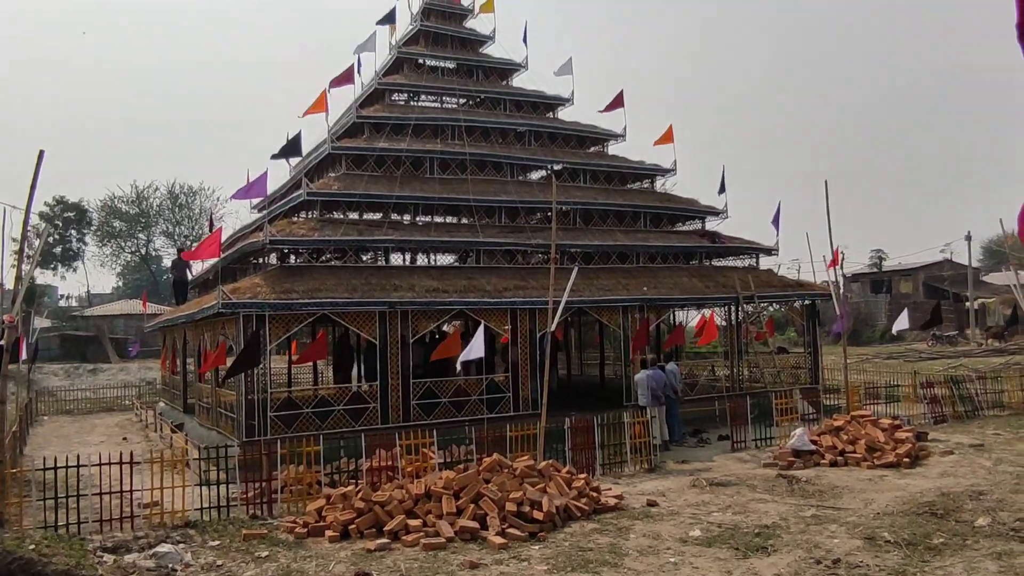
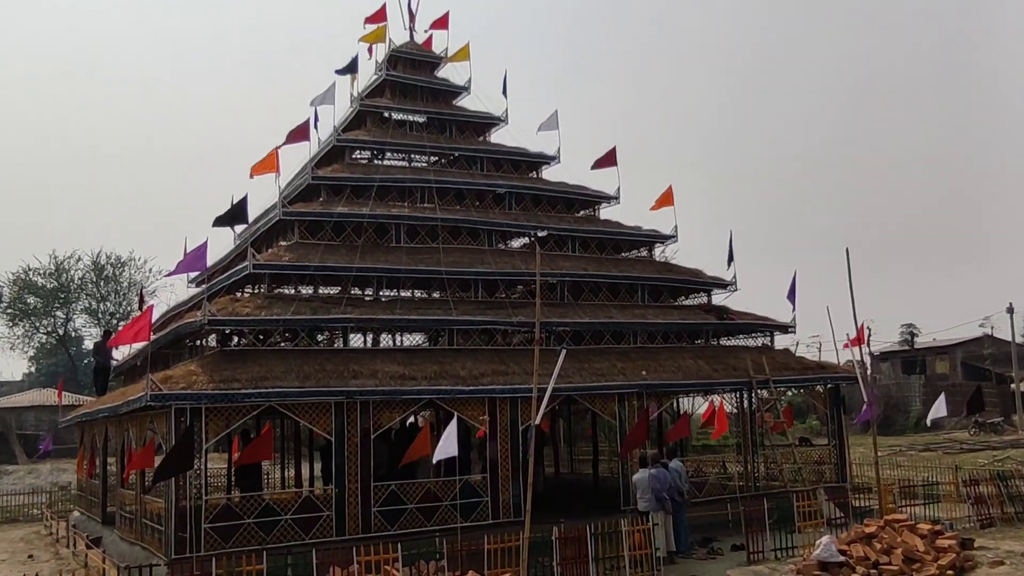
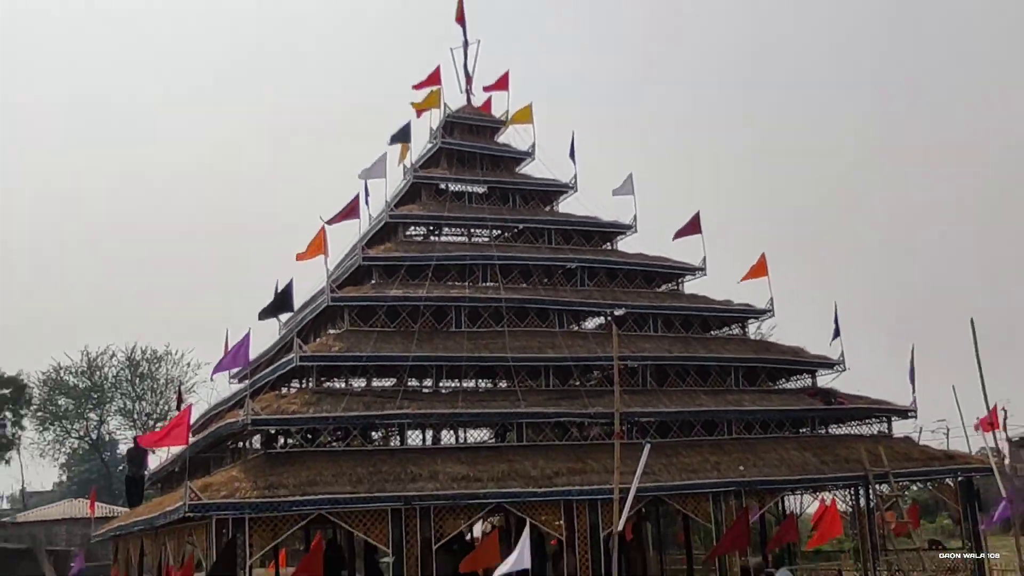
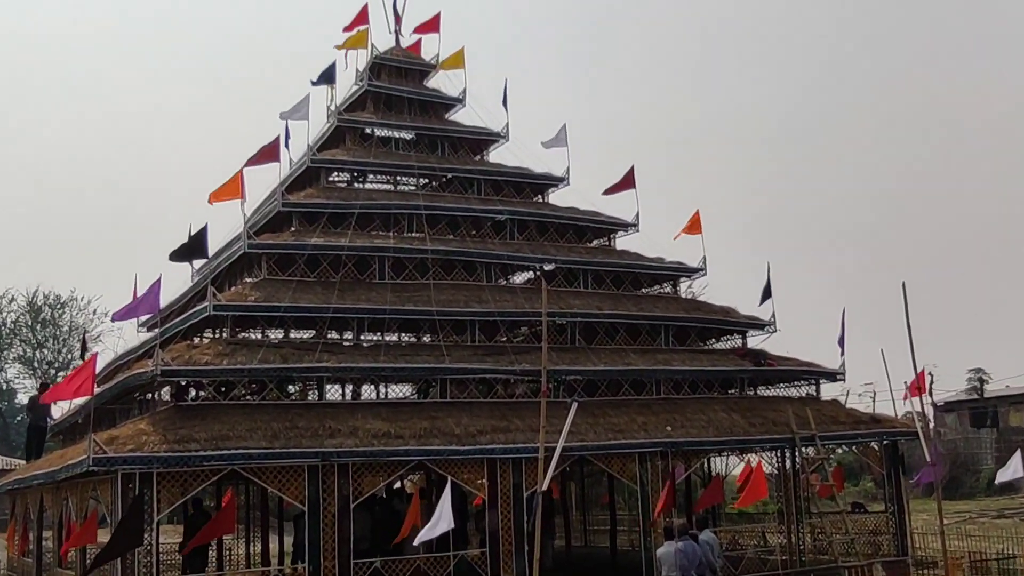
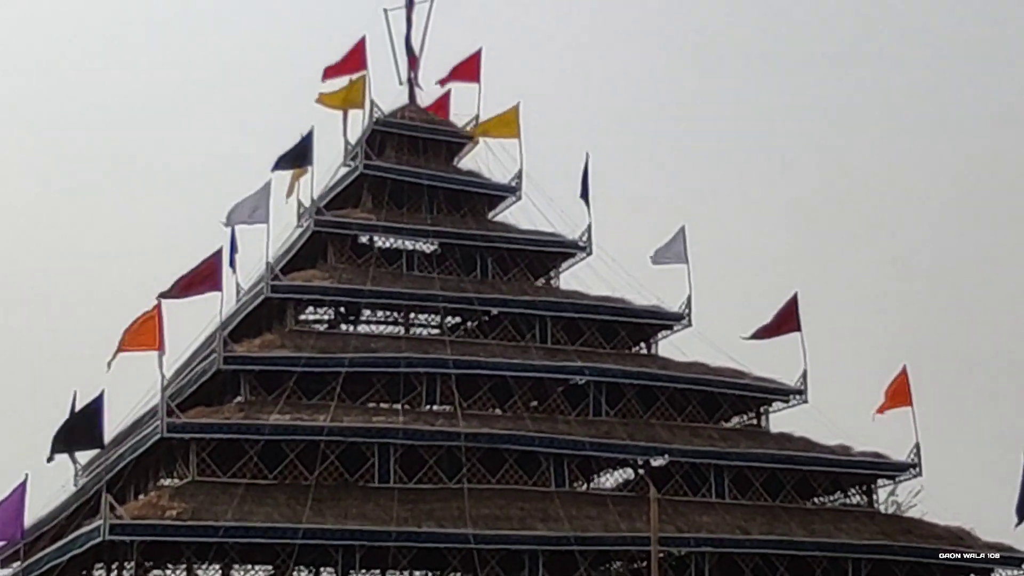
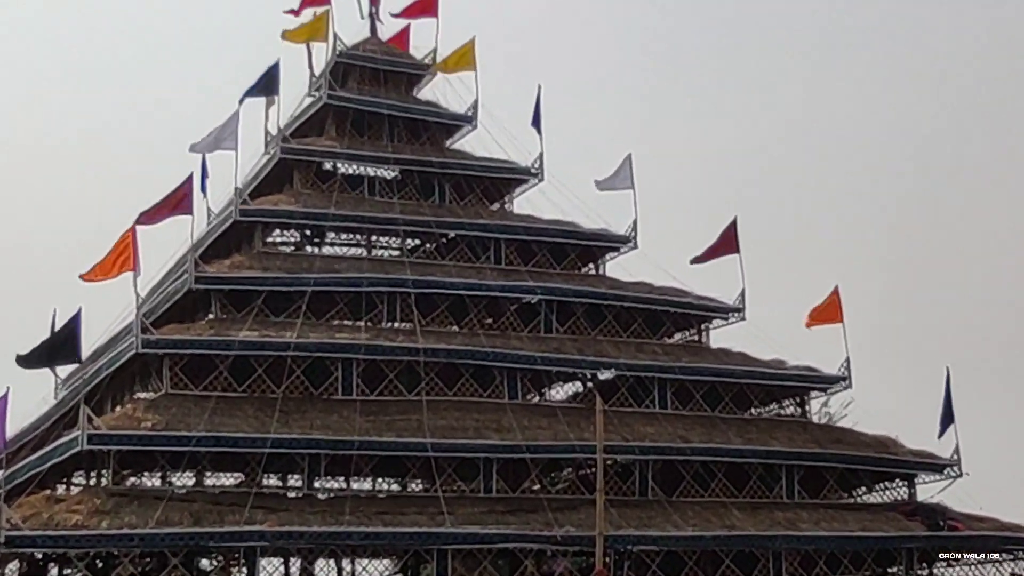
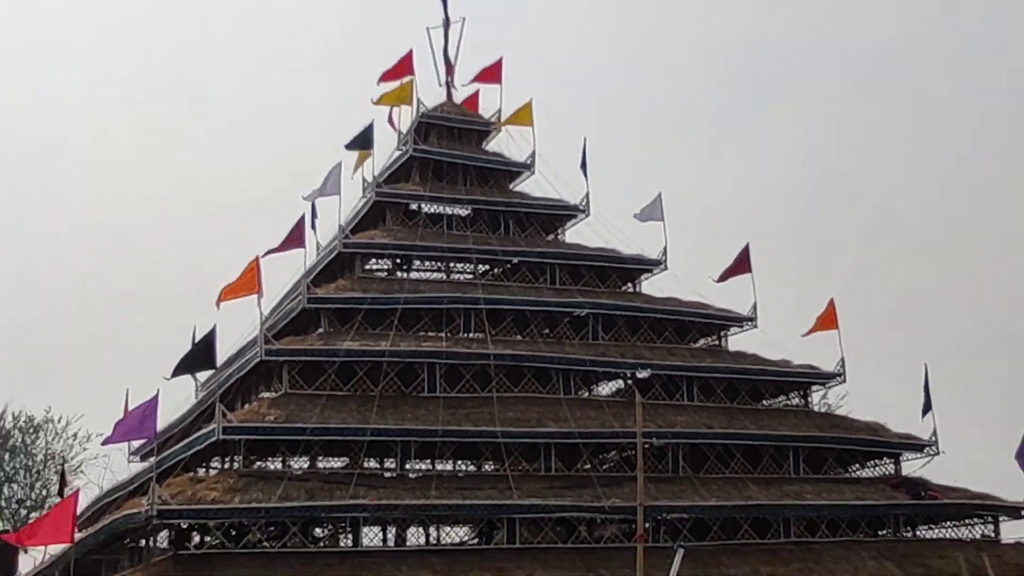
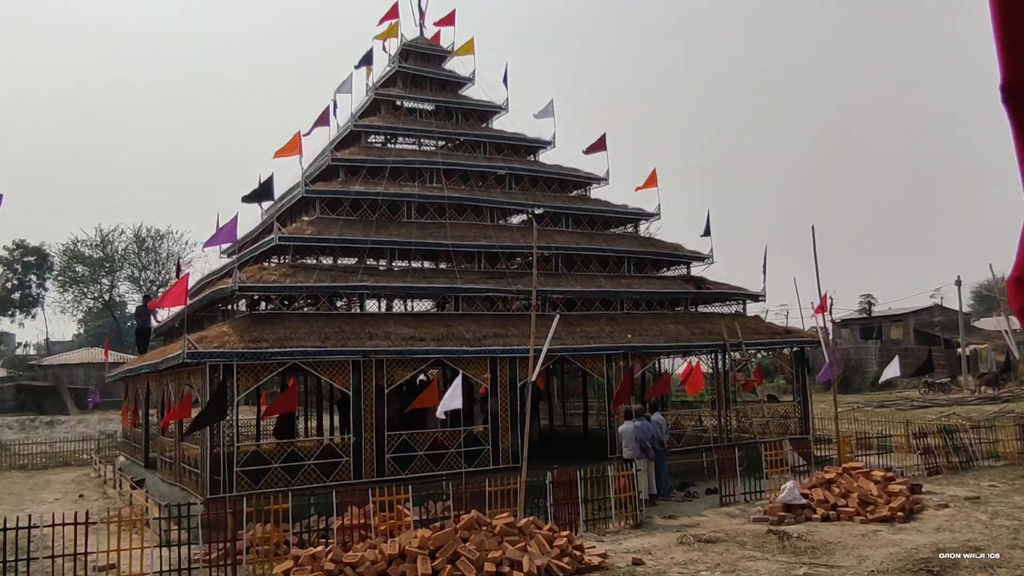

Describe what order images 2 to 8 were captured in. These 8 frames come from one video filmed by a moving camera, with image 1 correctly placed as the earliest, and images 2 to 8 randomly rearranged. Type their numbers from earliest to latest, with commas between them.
8, 2, 4, 6, 5, 7, 3
